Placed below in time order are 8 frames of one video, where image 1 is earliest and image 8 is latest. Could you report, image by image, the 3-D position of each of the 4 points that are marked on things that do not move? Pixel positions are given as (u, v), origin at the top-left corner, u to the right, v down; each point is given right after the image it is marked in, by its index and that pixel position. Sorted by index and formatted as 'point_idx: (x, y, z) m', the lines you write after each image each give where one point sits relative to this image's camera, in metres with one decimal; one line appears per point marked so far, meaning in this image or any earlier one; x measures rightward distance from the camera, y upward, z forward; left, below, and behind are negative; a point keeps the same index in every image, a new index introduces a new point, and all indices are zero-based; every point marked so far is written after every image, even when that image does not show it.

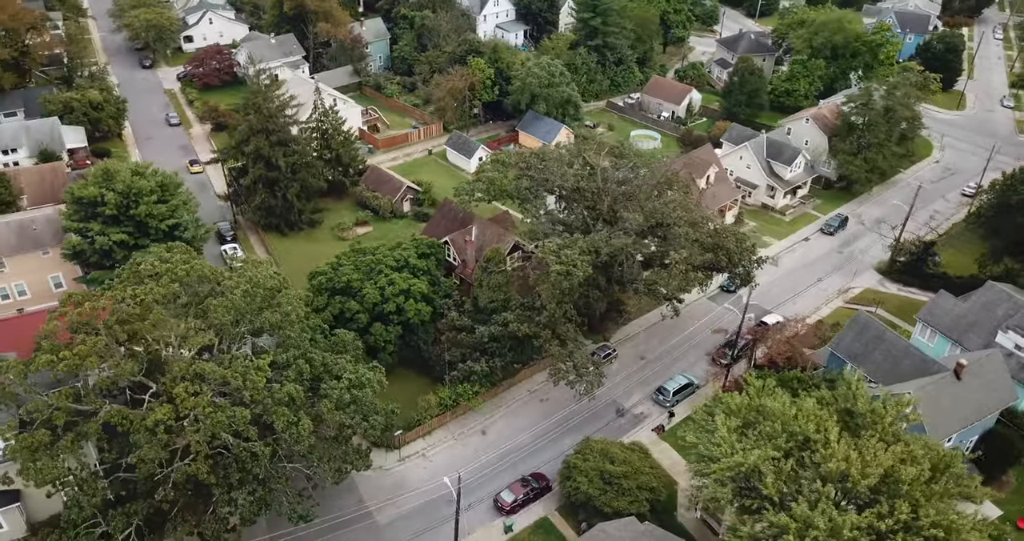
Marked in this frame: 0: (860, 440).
0: (+8.9, -4.4, +19.6) m
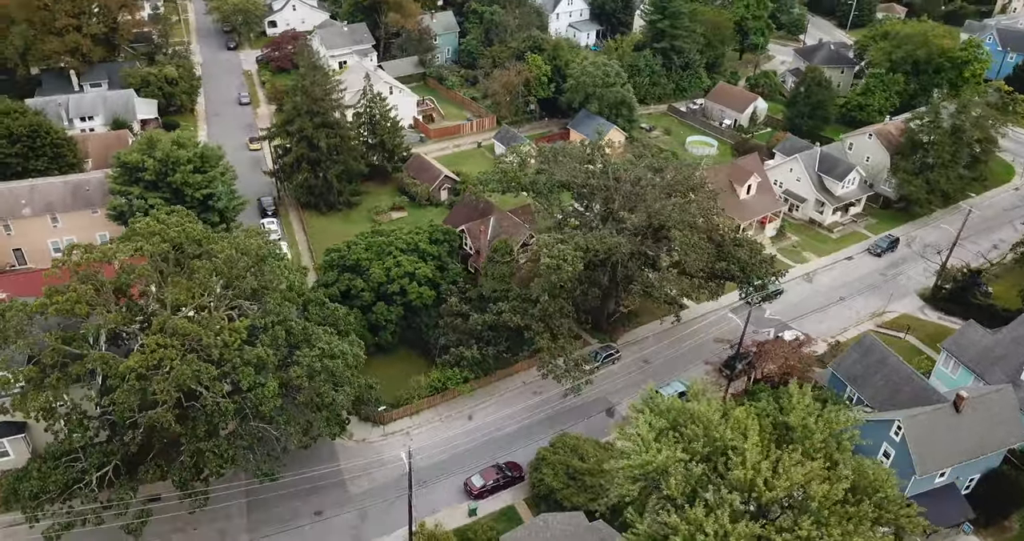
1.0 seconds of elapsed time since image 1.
0: (+6.7, -4.6, +19.1) m
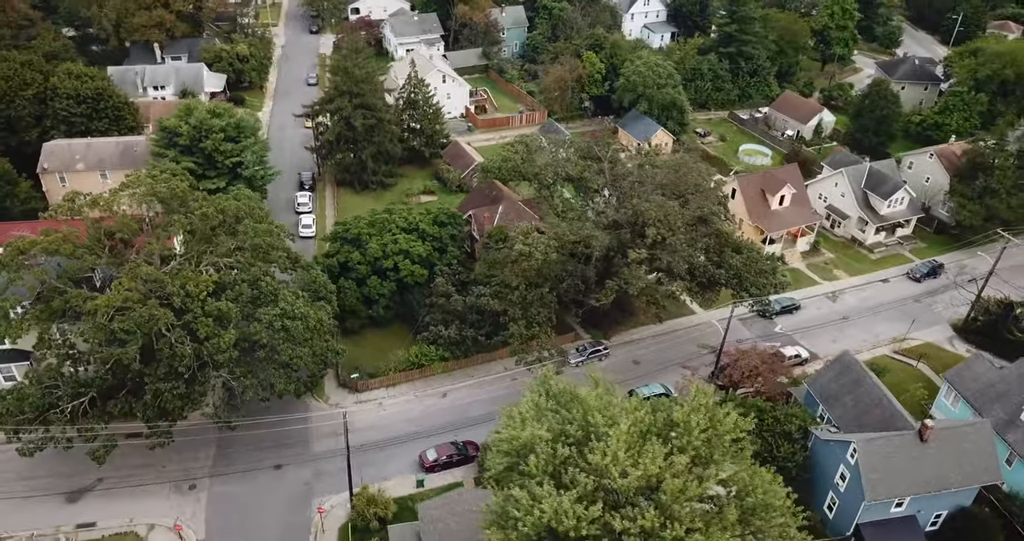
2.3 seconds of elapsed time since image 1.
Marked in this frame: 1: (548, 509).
0: (+3.5, -4.3, +19.0) m
1: (+0.8, -5.4, +17.1) m
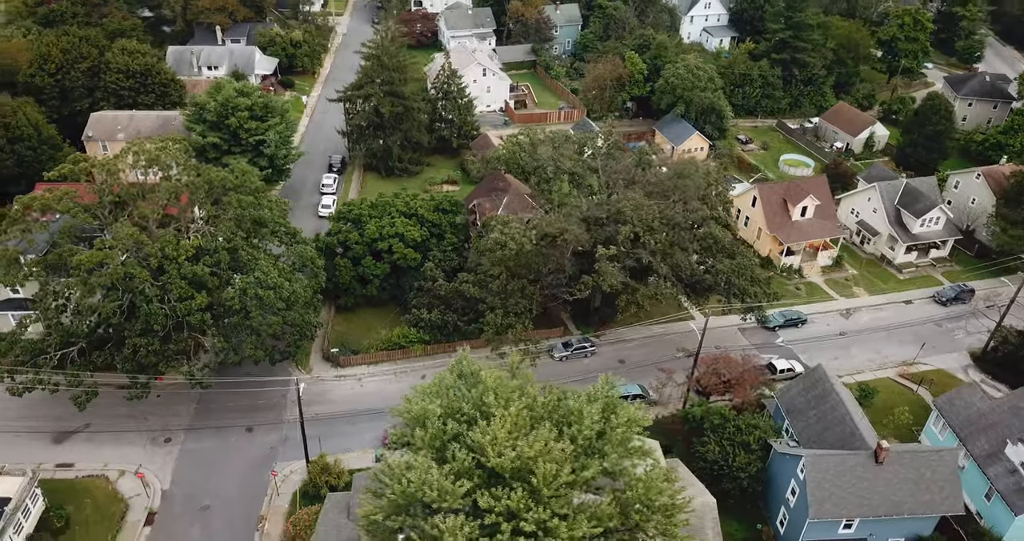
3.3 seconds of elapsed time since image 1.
0: (+0.7, -4.0, +19.2) m
1: (-2.2, -4.9, +17.6) m
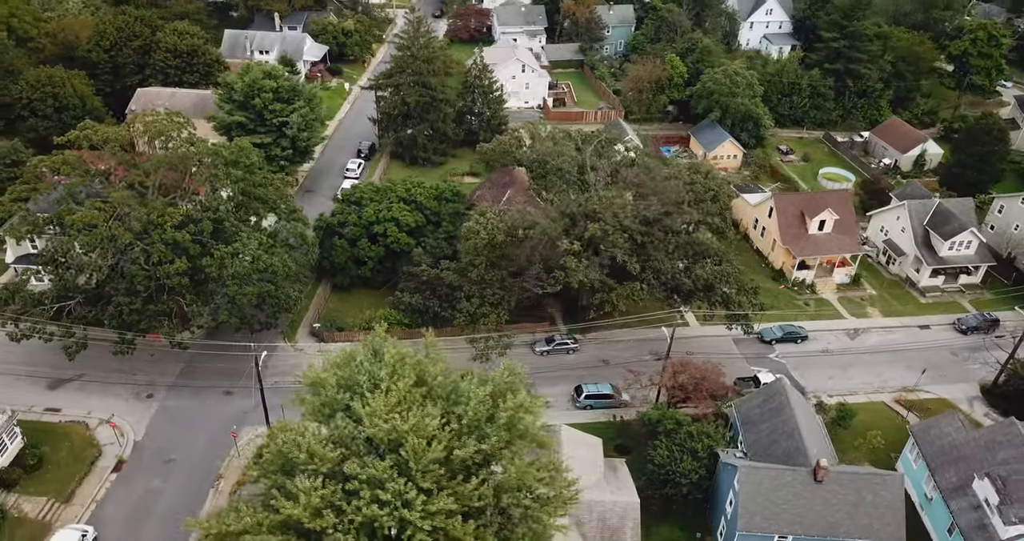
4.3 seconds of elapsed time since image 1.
0: (-2.3, -3.5, +19.6) m
1: (-5.4, -4.2, +18.3) m
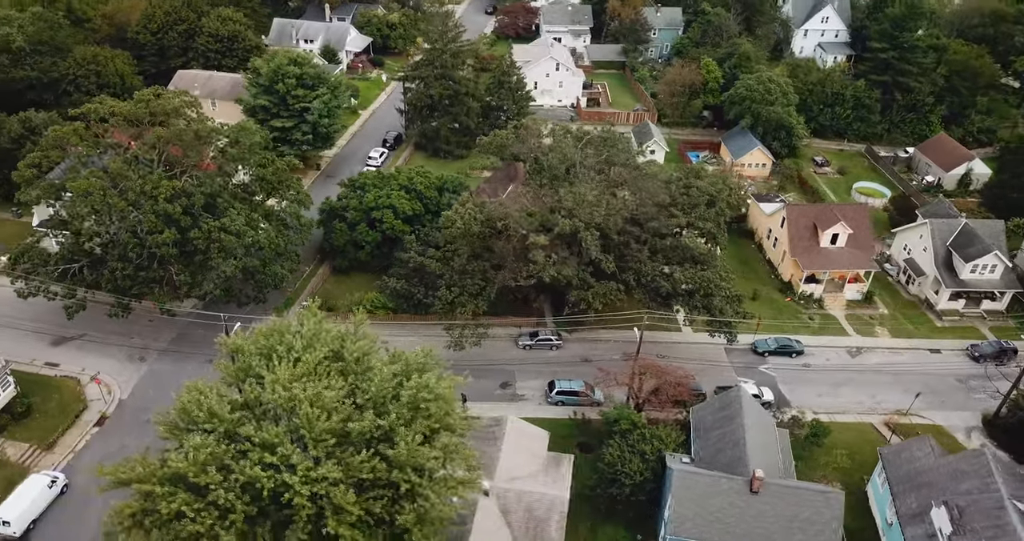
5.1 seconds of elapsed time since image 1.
0: (-4.8, -2.9, +20.3) m
1: (-8.1, -3.3, +19.3) m
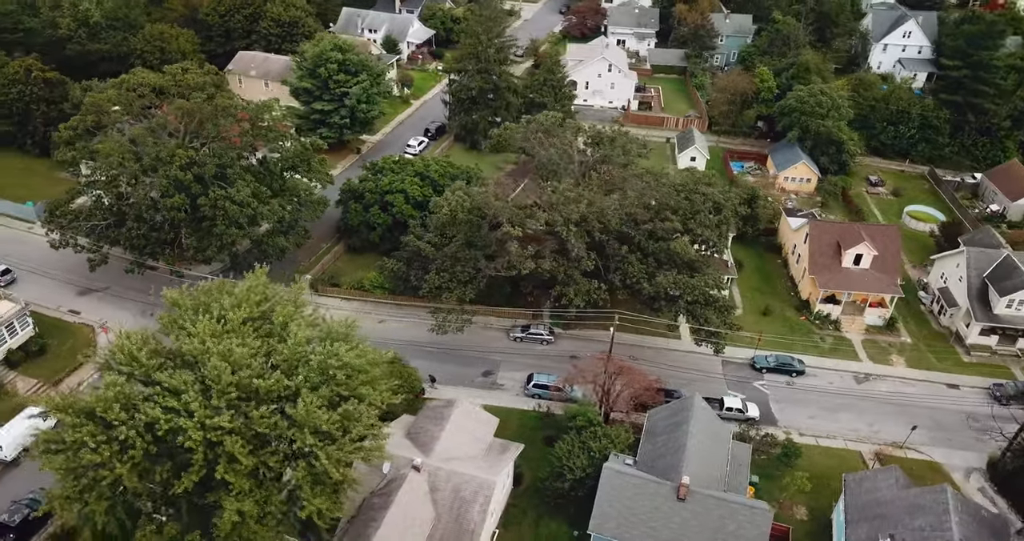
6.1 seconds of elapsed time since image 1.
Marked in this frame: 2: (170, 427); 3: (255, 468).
0: (-7.4, -1.9, +21.5) m
1: (-10.8, -2.1, +20.9) m
2: (-8.7, -4.0, +19.3) m
3: (-6.8, -5.2, +20.0) m
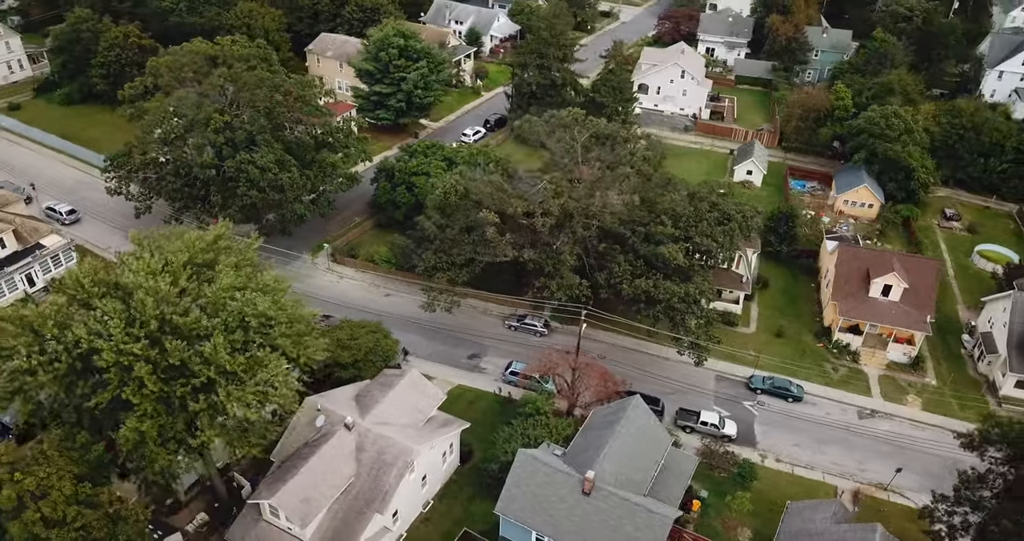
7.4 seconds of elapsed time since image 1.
0: (-10.2, -0.3, +23.6) m
1: (-13.6, -0.1, +23.6) m
2: (-12.1, -2.2, +21.7) m
3: (-10.2, -3.6, +22.1) m
